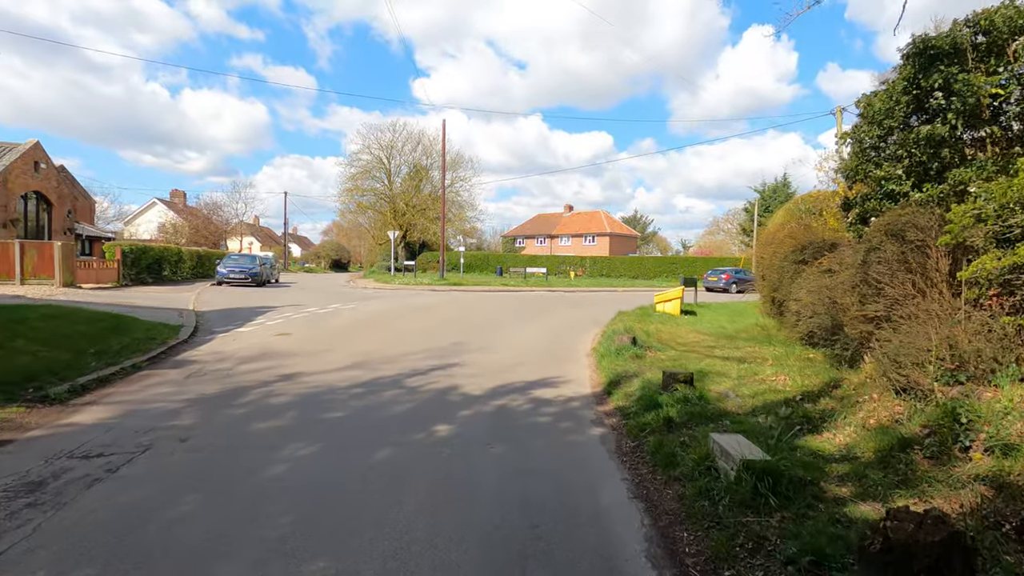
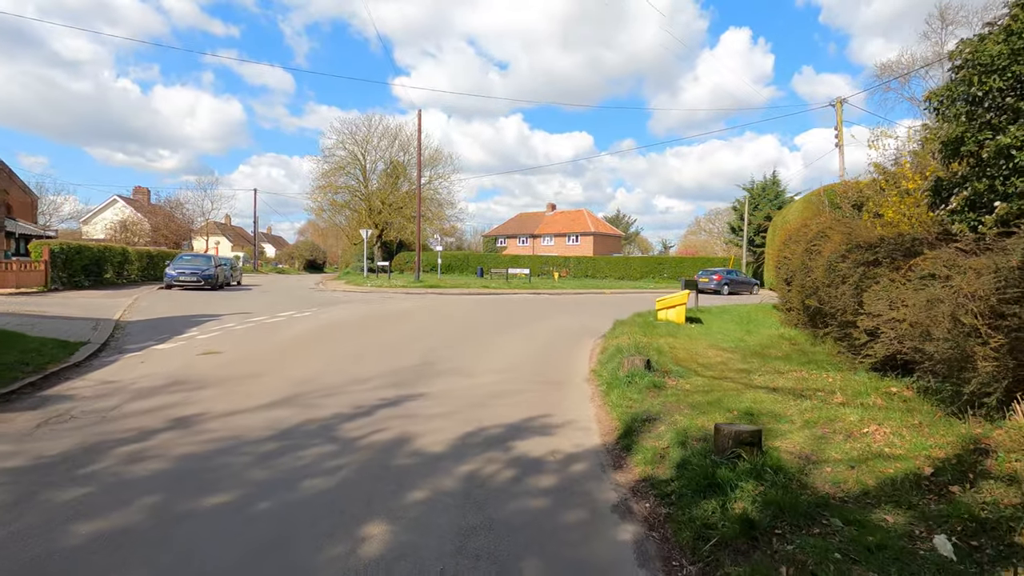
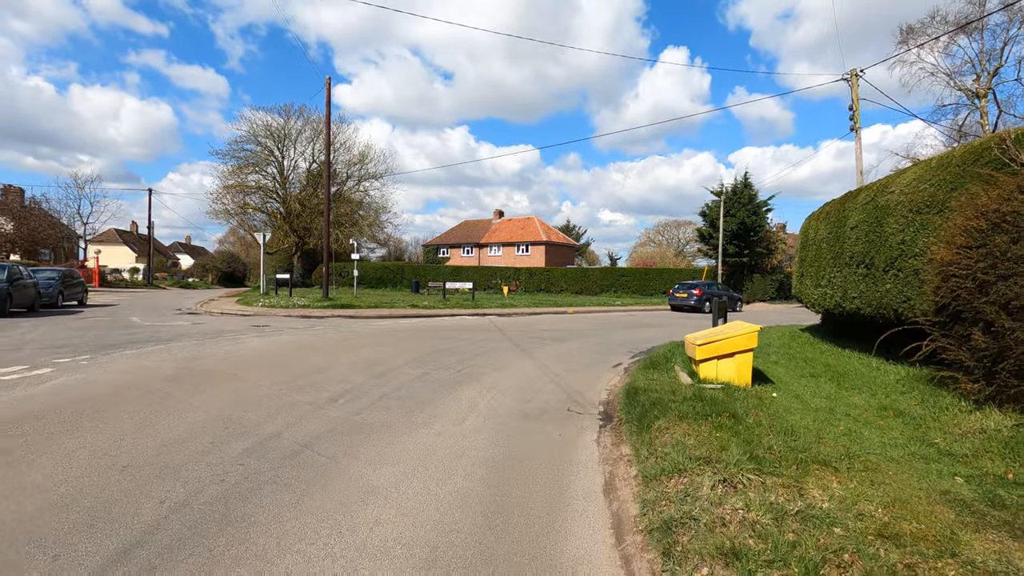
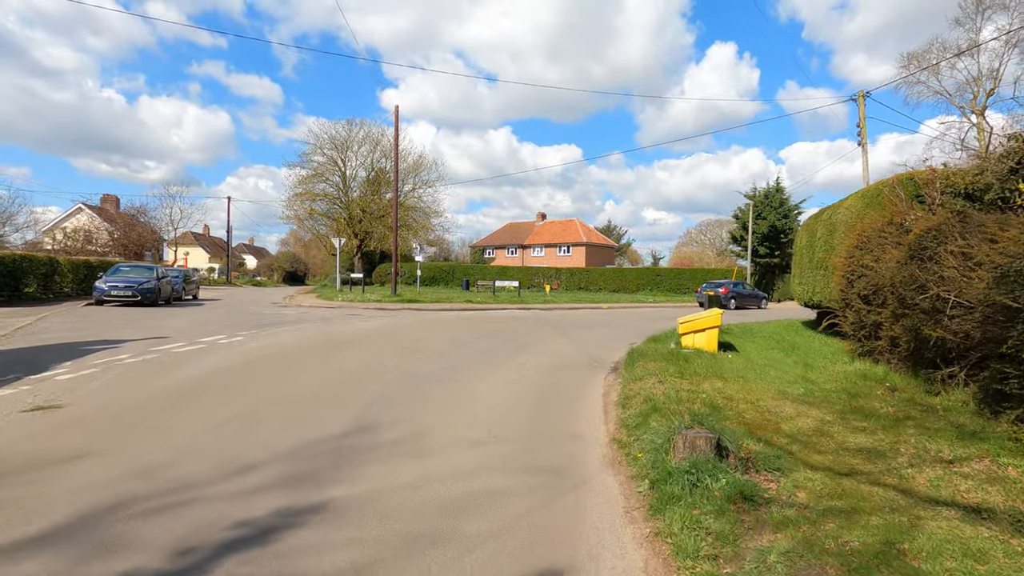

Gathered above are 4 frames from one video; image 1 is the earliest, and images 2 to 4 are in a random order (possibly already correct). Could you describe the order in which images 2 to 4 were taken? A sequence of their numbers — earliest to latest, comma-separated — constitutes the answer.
2, 4, 3
